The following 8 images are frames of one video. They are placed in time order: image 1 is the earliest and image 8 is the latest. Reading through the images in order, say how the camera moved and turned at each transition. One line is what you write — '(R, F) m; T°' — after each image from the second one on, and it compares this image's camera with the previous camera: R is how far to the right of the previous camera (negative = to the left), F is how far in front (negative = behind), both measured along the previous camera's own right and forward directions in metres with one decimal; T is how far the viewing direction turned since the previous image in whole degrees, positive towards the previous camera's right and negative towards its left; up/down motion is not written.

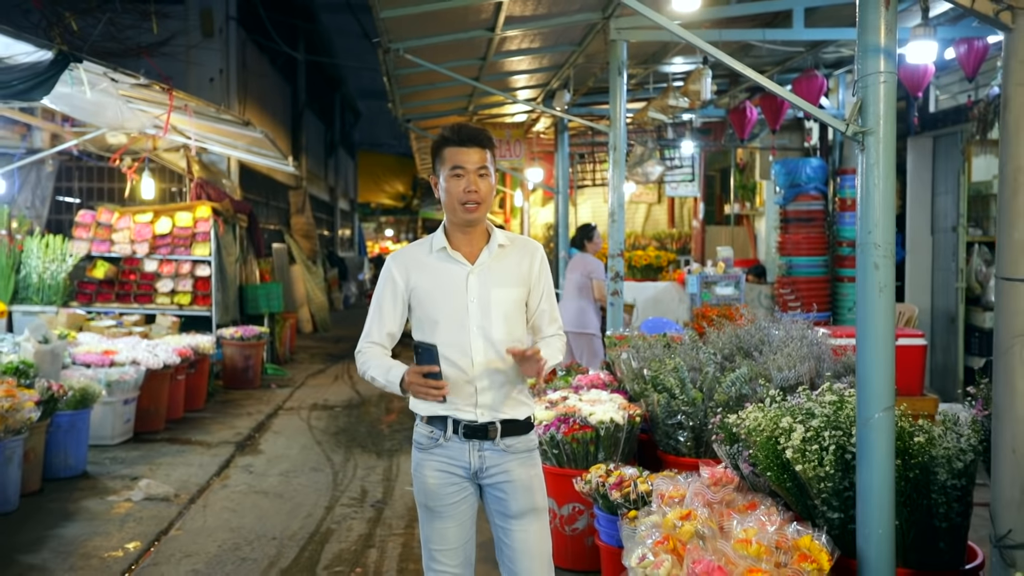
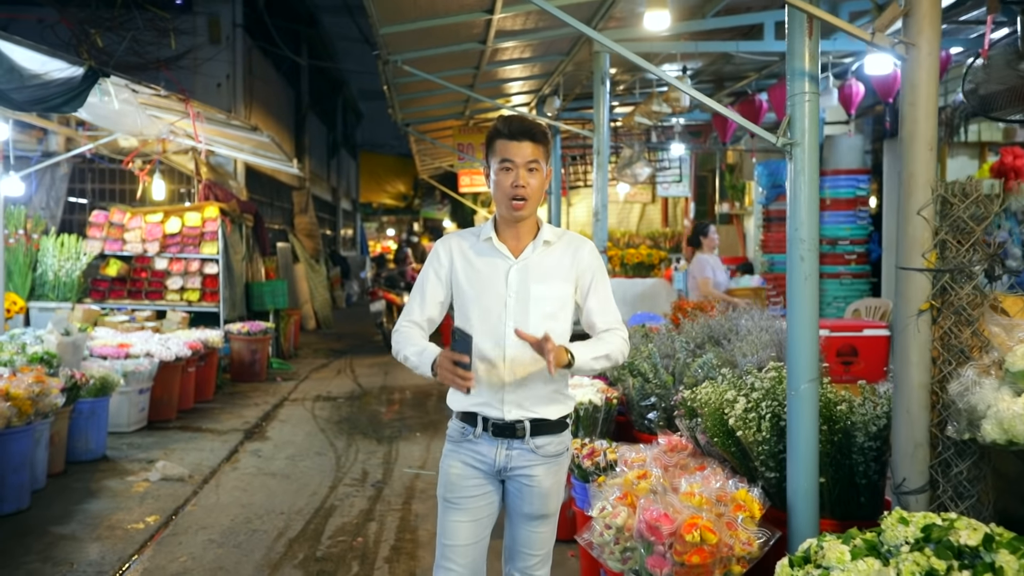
(+0.1, -0.4) m; 0°
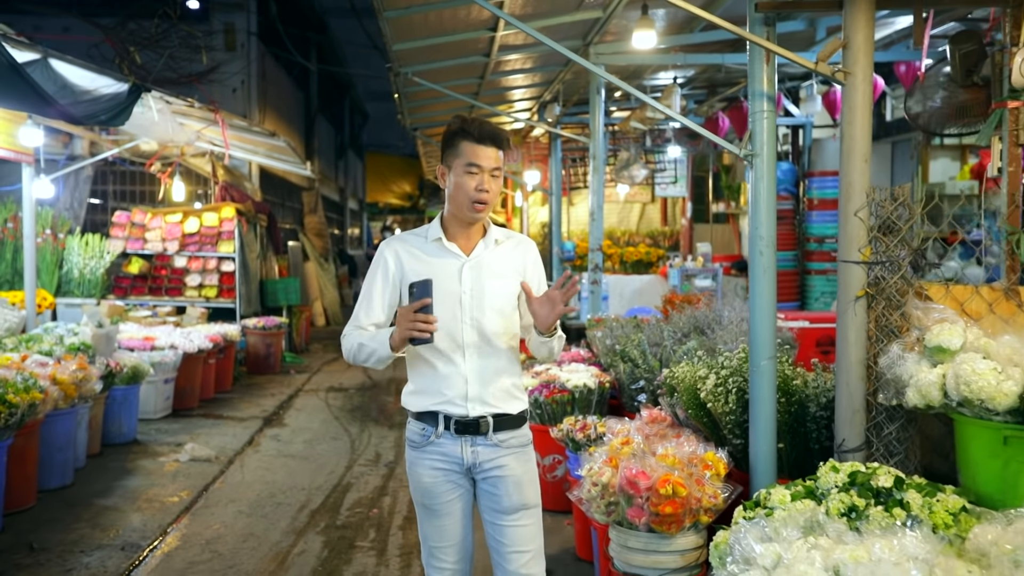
(0.0, -0.5) m; 0°
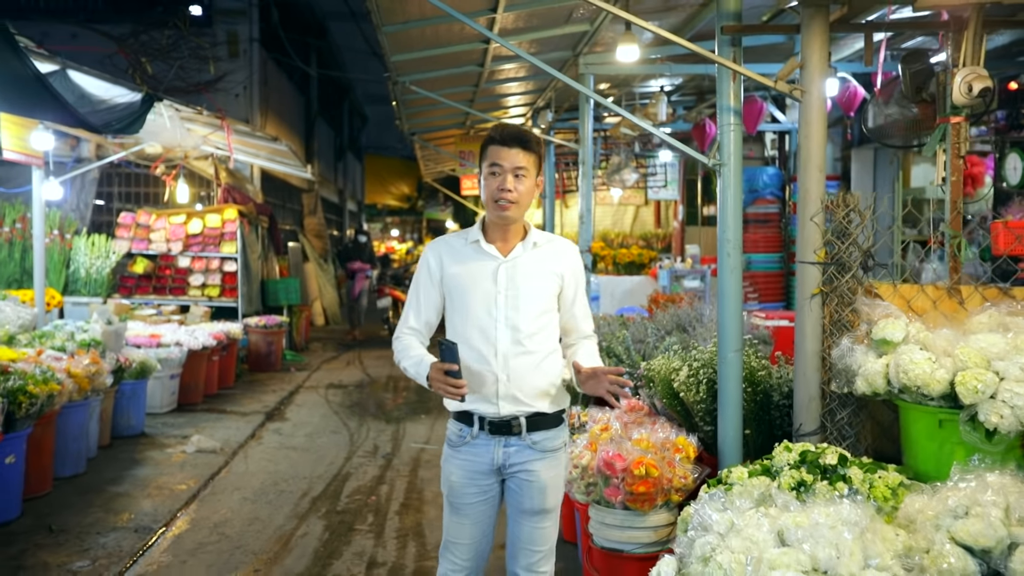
(0.0, -0.3) m; 0°
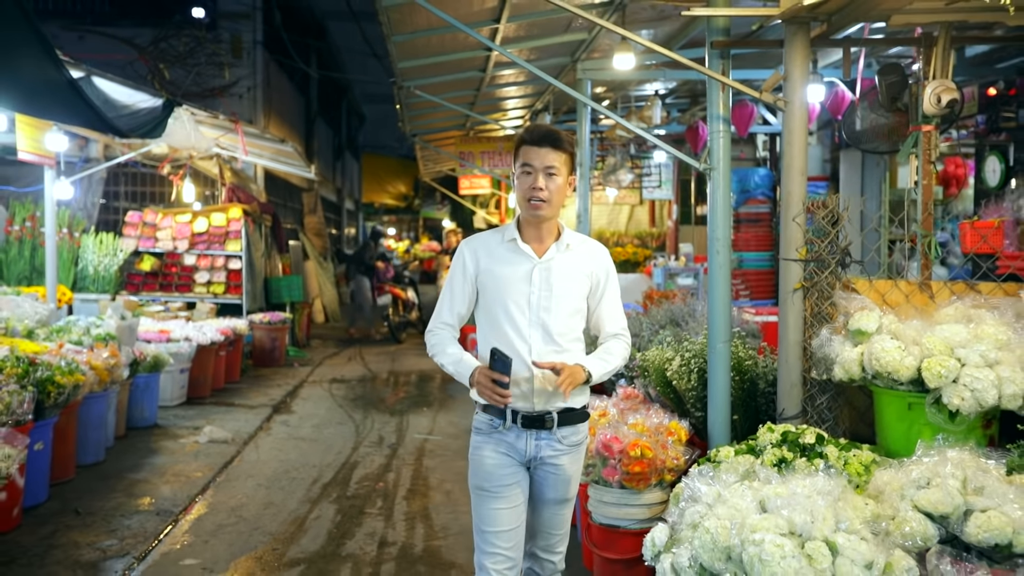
(0.0, -0.3) m; 0°
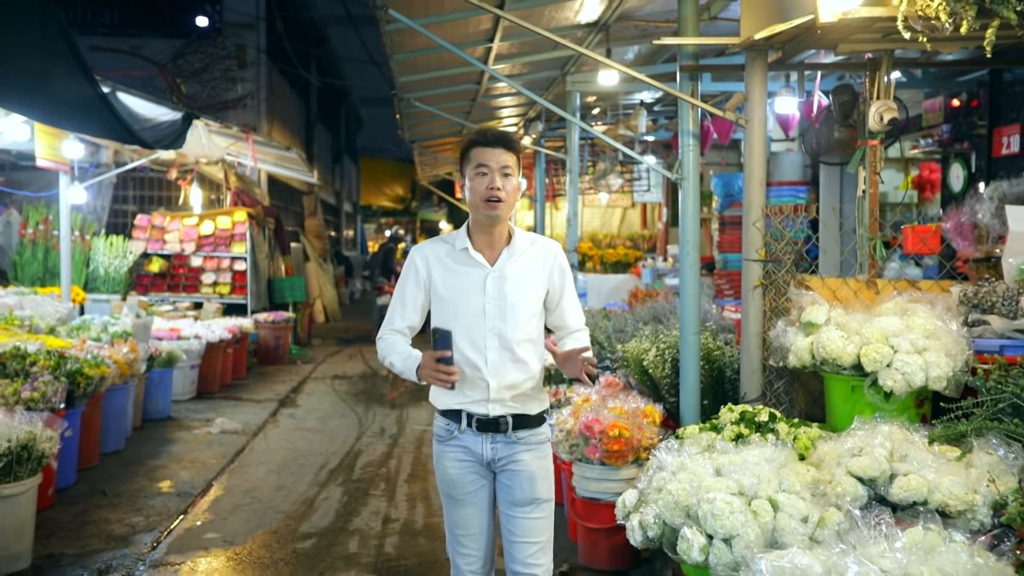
(0.0, -0.4) m; 0°
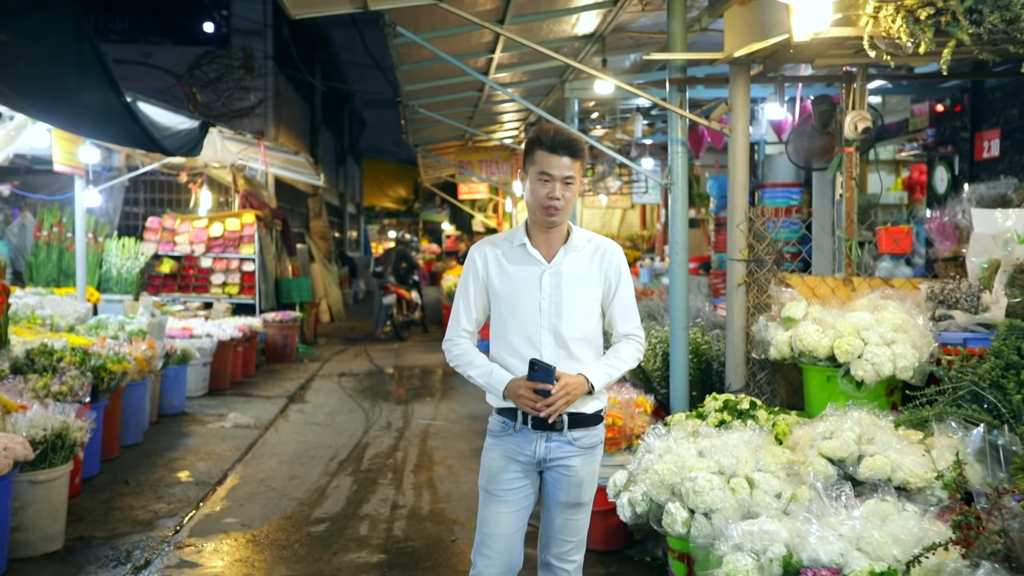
(0.0, -0.3) m; 0°
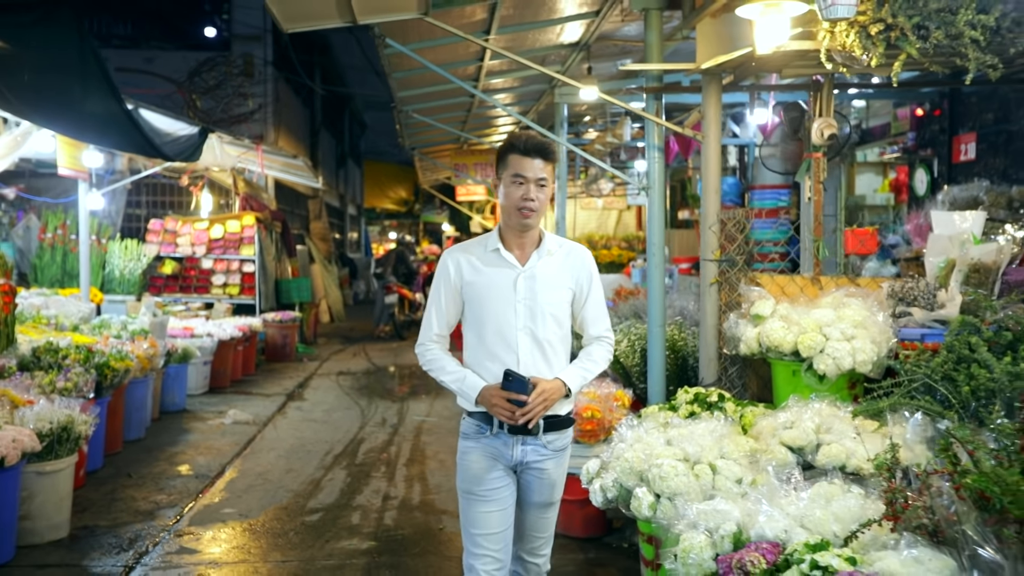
(+0.1, -0.2) m; 0°
